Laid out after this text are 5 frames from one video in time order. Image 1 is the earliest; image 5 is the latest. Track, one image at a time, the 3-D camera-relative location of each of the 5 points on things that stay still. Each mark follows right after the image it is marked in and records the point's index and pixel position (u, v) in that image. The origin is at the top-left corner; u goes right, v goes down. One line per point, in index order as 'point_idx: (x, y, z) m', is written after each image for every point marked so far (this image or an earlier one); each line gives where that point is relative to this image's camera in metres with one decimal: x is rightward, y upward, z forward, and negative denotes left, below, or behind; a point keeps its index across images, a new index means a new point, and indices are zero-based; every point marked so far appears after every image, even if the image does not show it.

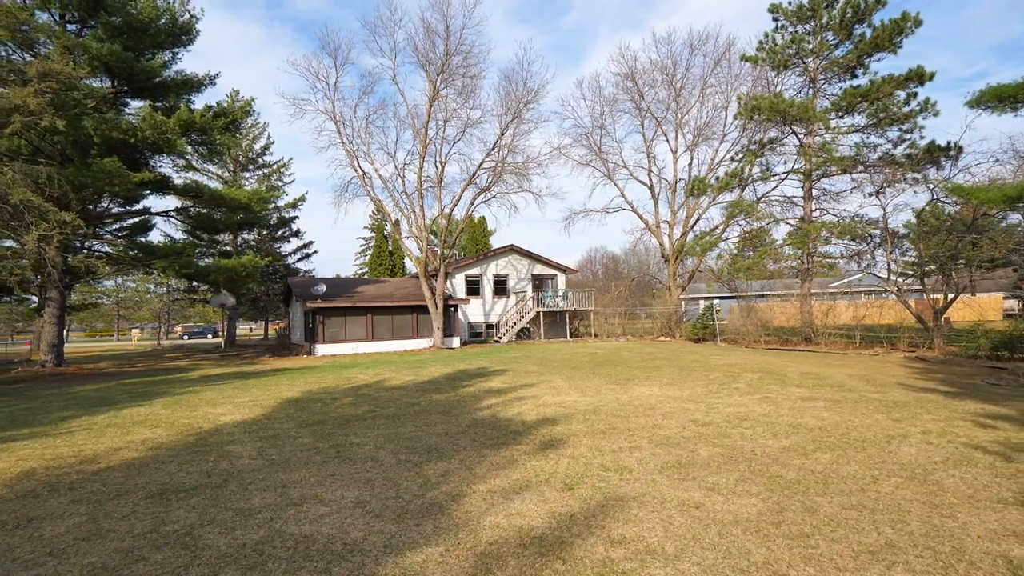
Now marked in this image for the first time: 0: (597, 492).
0: (+0.6, -1.6, +4.5) m
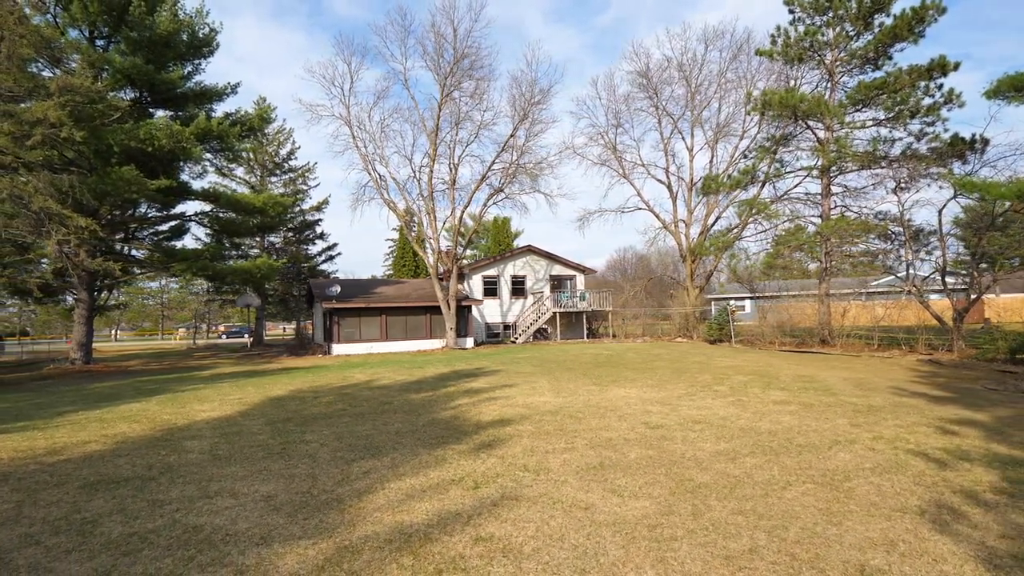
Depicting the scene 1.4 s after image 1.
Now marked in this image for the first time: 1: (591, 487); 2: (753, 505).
0: (-0.1, -1.6, +4.6) m
1: (+0.6, -1.6, +4.6) m
2: (+1.7, -1.6, +4.1) m
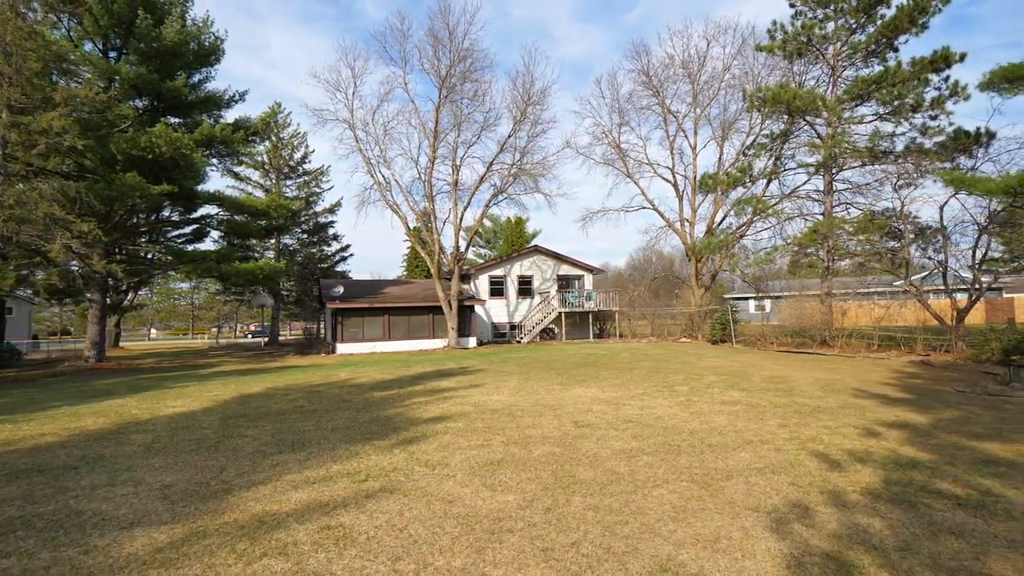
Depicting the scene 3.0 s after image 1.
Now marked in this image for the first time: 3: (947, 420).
0: (-1.1, -1.6, +4.7) m
1: (-0.3, -1.6, +4.8) m
2: (+0.7, -1.6, +4.2) m
3: (+5.2, -1.6, +6.8) m
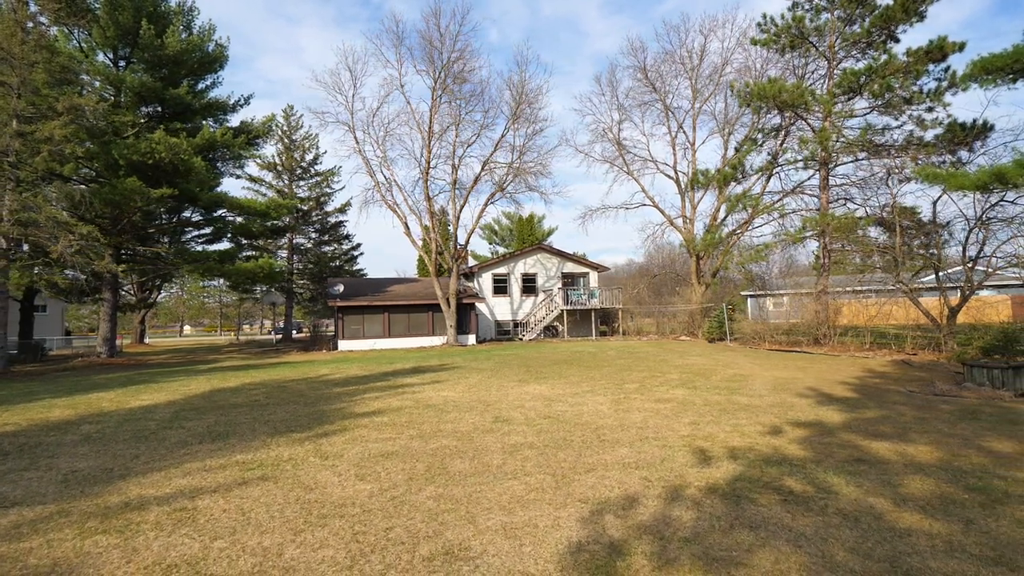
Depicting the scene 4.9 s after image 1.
0: (-2.2, -1.7, +5.1) m
1: (-1.5, -1.6, +5.1) m
2: (-0.4, -1.6, +4.4) m
3: (+4.2, -1.6, +6.8) m
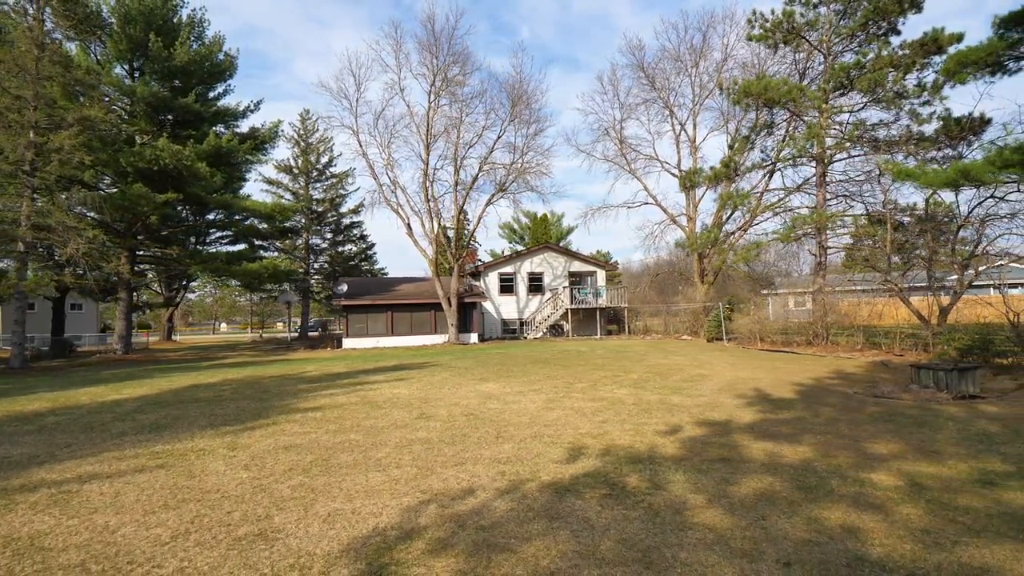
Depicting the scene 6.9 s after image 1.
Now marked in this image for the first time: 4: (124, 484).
0: (-3.4, -1.7, +5.5) m
1: (-2.6, -1.7, +5.5) m
2: (-1.6, -1.6, +4.8) m
3: (+3.2, -1.6, +6.9) m
4: (-3.3, -1.7, +4.8) m
